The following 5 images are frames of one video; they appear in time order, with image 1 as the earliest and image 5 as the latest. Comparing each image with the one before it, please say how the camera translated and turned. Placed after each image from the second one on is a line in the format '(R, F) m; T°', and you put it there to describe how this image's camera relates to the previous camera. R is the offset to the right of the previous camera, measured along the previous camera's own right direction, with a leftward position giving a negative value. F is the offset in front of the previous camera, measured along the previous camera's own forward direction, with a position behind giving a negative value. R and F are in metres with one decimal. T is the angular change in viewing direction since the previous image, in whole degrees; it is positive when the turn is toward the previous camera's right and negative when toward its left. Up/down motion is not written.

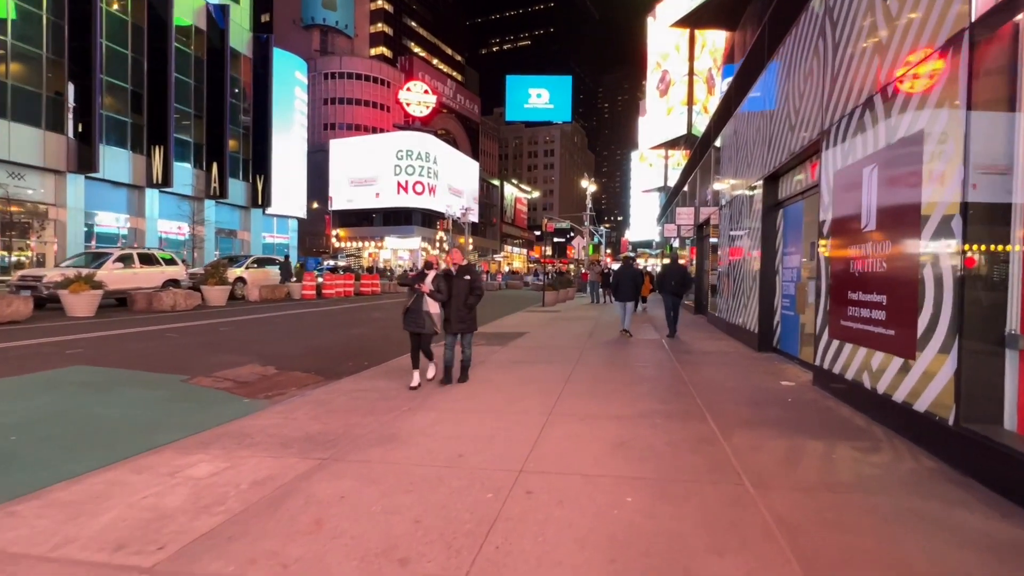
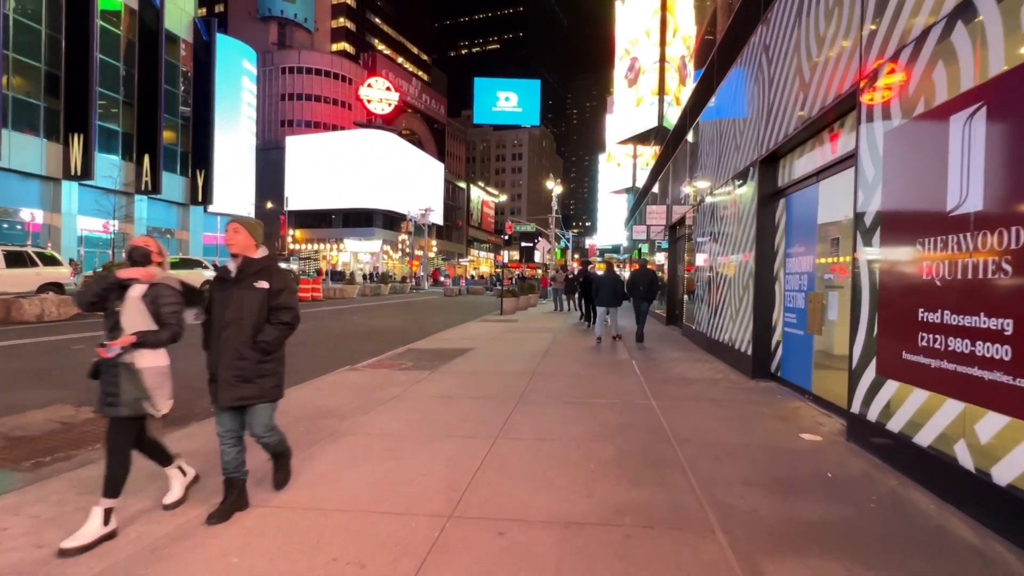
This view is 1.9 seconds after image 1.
(+0.7, +2.6) m; +3°
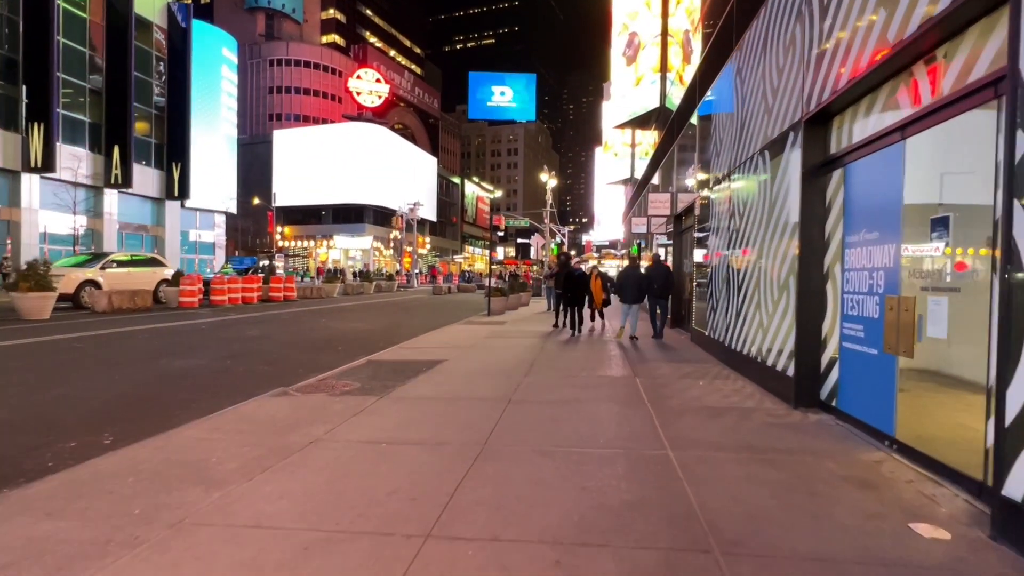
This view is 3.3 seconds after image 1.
(+0.4, +2.2) m; 0°
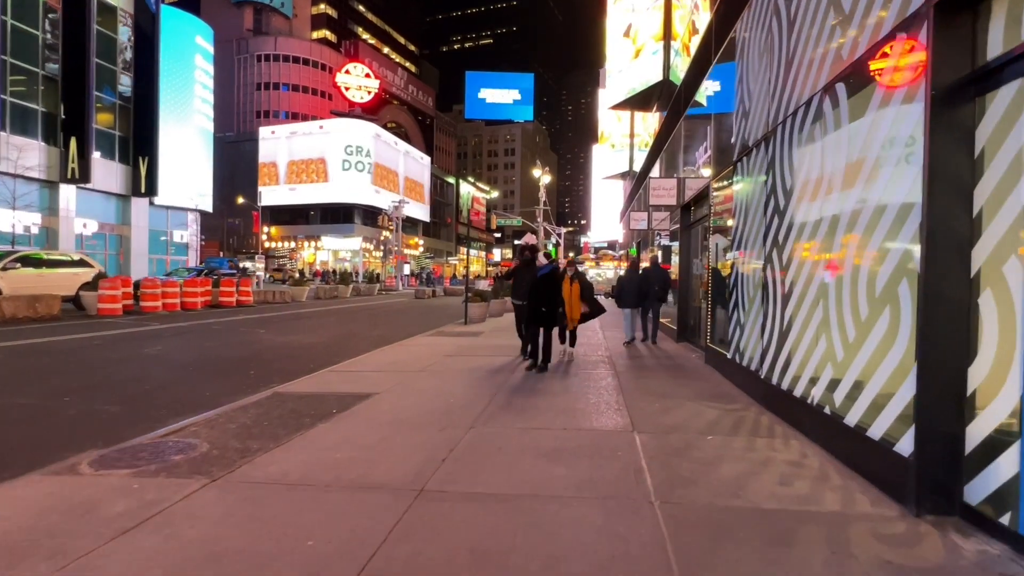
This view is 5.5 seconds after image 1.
(+0.7, +3.0) m; 0°
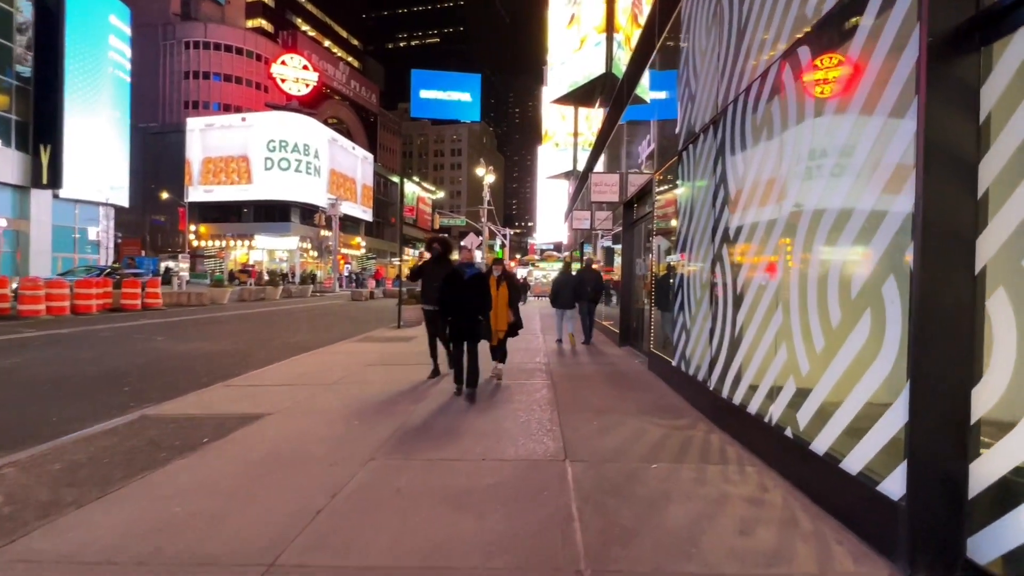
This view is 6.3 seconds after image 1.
(+0.4, +1.1) m; +6°
